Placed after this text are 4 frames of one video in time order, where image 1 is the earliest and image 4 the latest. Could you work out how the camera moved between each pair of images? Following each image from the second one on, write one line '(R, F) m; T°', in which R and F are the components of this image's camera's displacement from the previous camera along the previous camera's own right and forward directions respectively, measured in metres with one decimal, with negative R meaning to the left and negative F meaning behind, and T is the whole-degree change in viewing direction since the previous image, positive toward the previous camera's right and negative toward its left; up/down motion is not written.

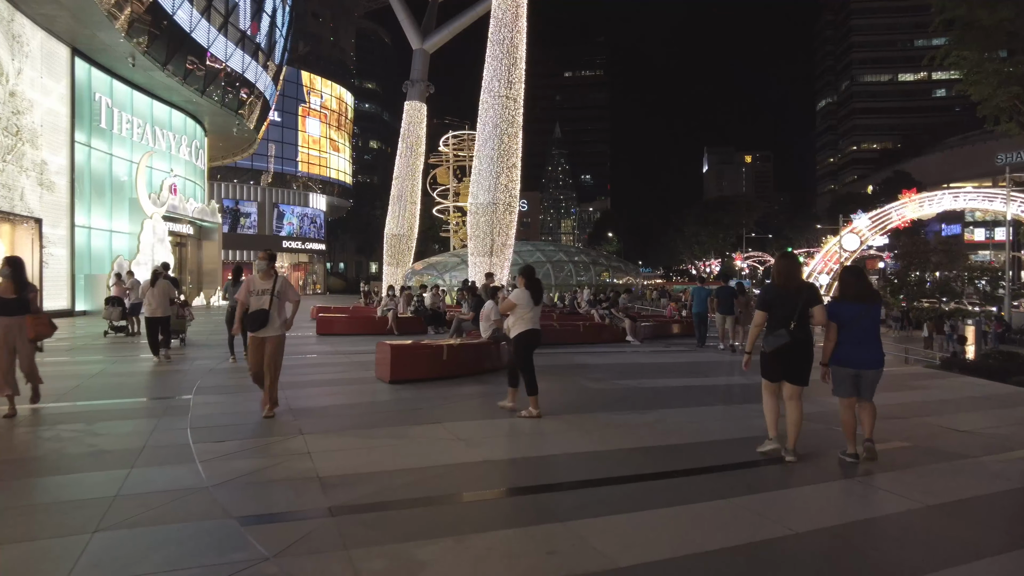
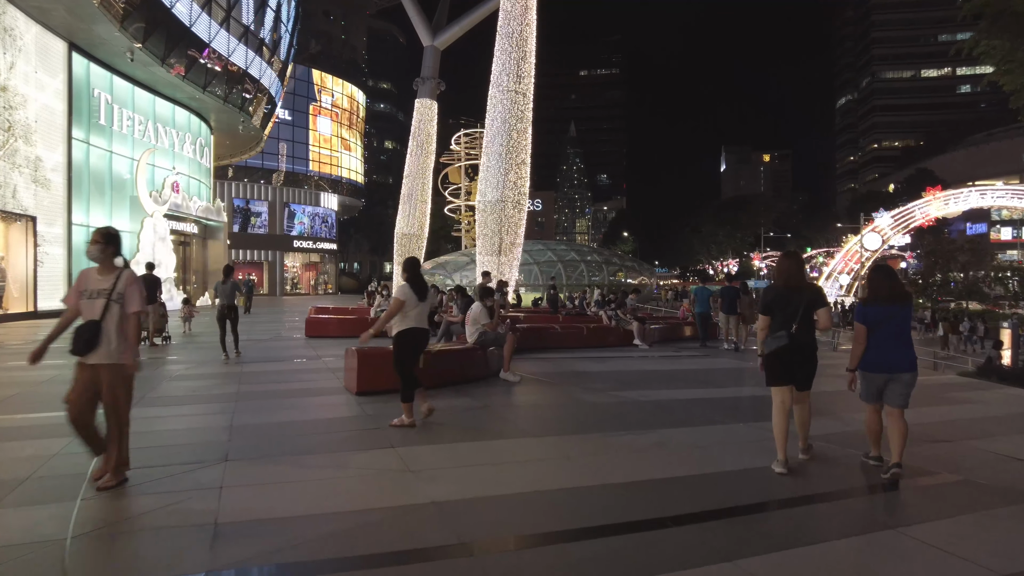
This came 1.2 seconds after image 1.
(+0.4, +0.9) m; -1°
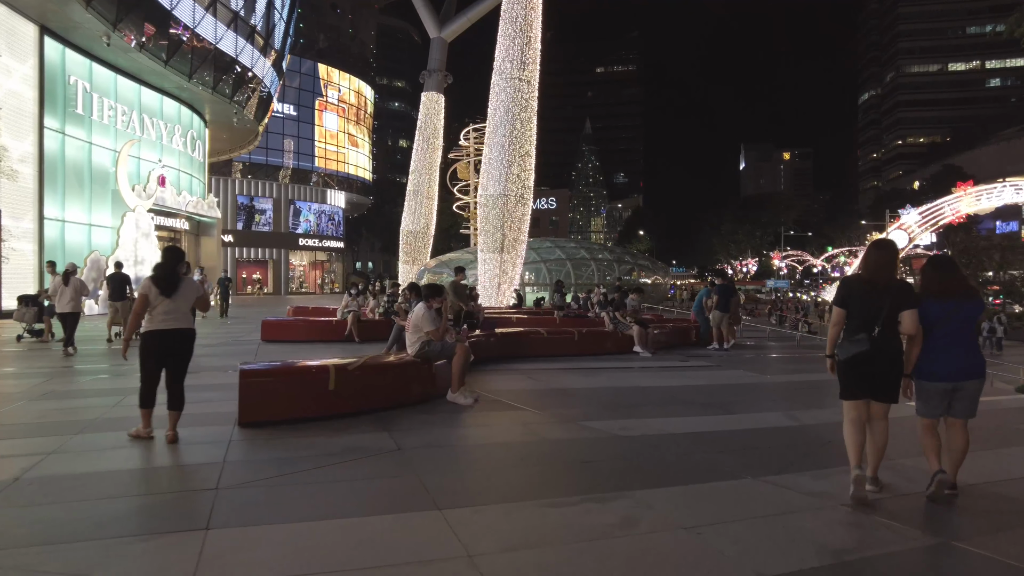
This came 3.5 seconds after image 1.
(+0.7, +1.8) m; -2°
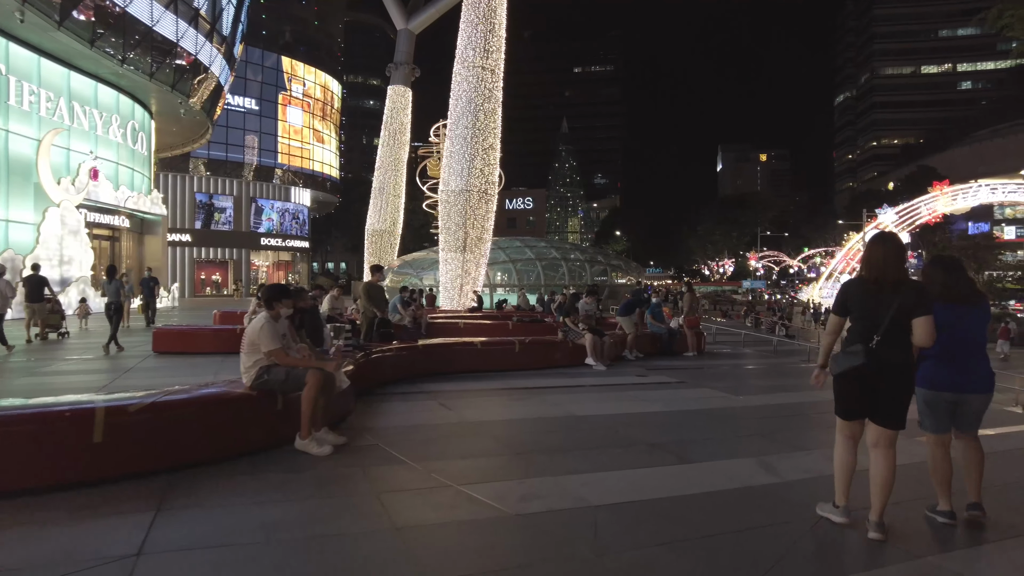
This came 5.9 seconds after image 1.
(+0.8, +1.8) m; +2°
